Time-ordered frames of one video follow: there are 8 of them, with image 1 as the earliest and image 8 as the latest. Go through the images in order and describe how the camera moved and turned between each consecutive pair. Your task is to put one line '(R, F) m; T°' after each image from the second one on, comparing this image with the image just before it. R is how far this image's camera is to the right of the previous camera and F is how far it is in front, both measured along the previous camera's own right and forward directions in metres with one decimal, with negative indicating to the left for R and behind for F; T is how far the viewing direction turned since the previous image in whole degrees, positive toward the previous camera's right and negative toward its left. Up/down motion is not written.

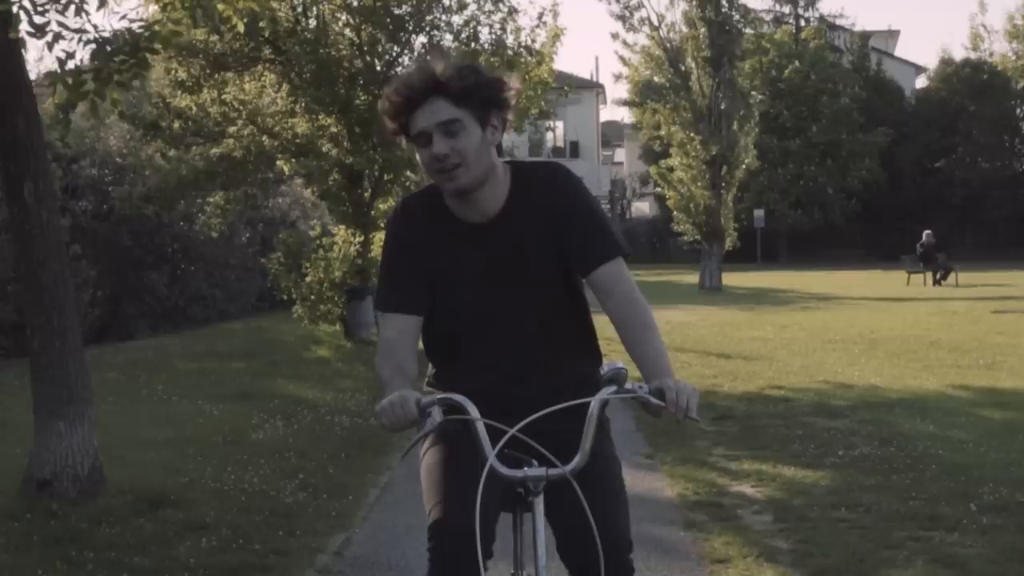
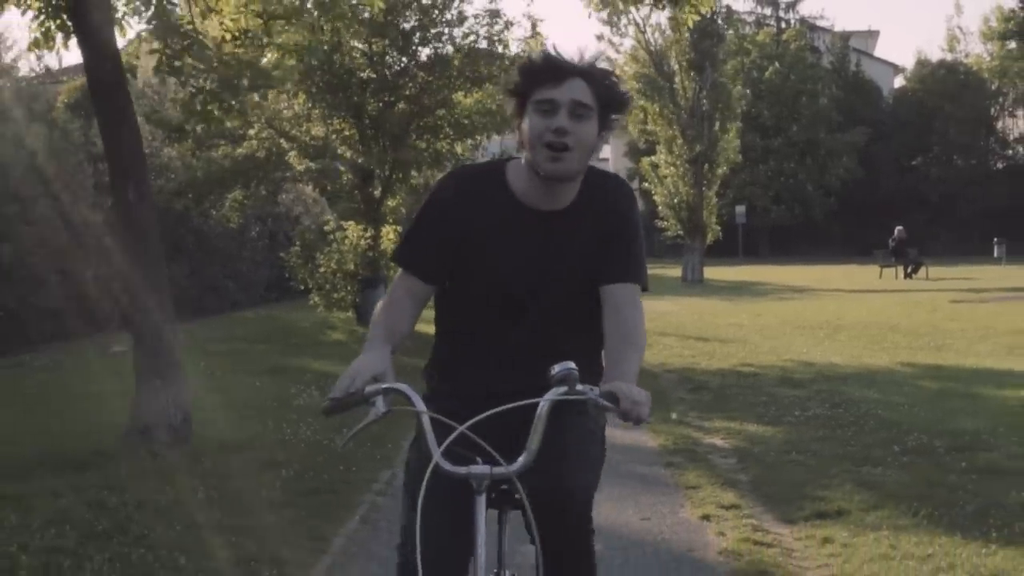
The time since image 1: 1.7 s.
(-0.2, -1.9) m; +1°
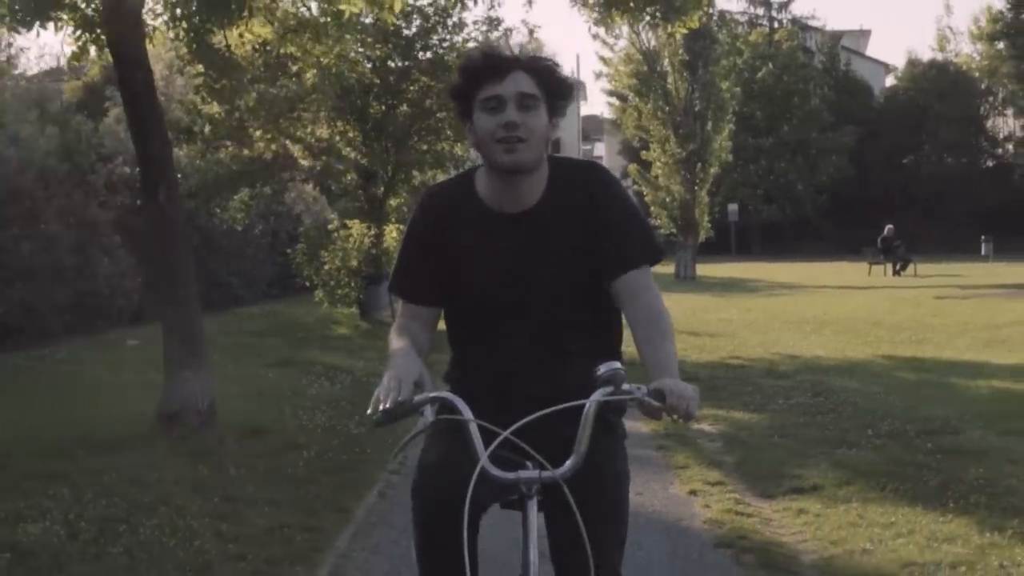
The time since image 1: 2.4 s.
(-0.1, -0.8) m; 0°
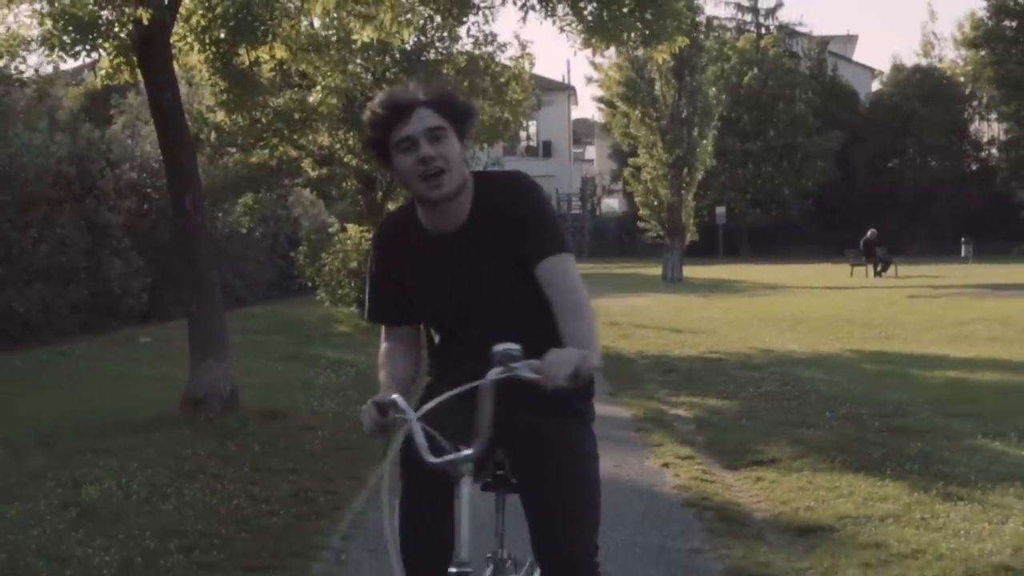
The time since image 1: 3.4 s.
(0.0, -1.1) m; 0°
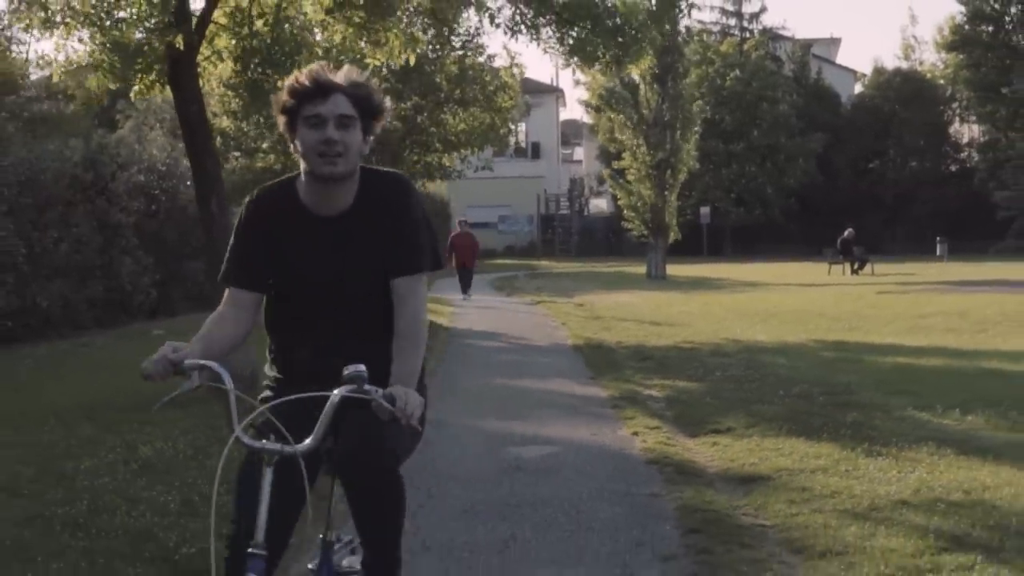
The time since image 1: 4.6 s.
(0.0, -1.5) m; 0°
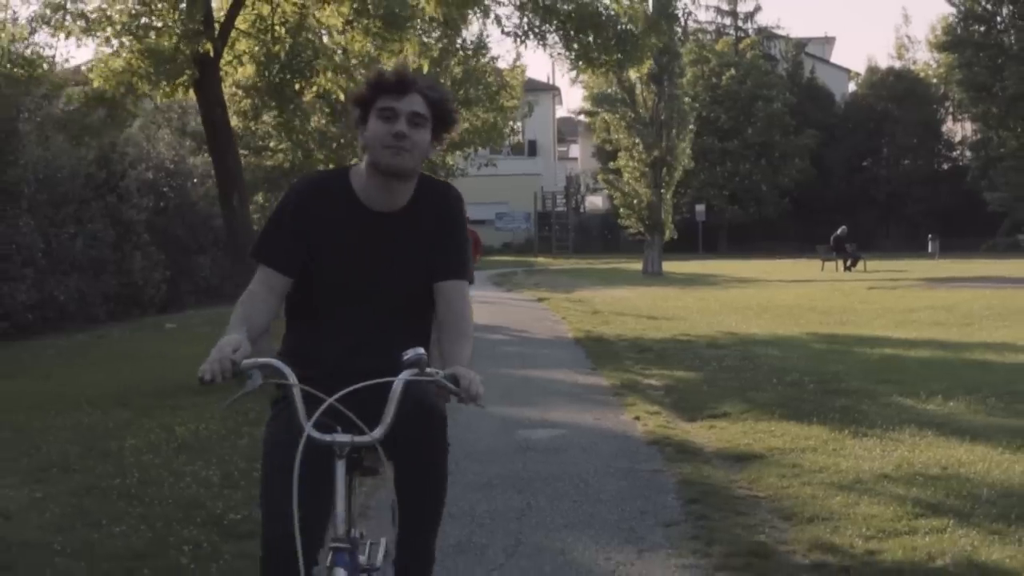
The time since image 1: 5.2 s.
(-0.1, -0.7) m; 0°
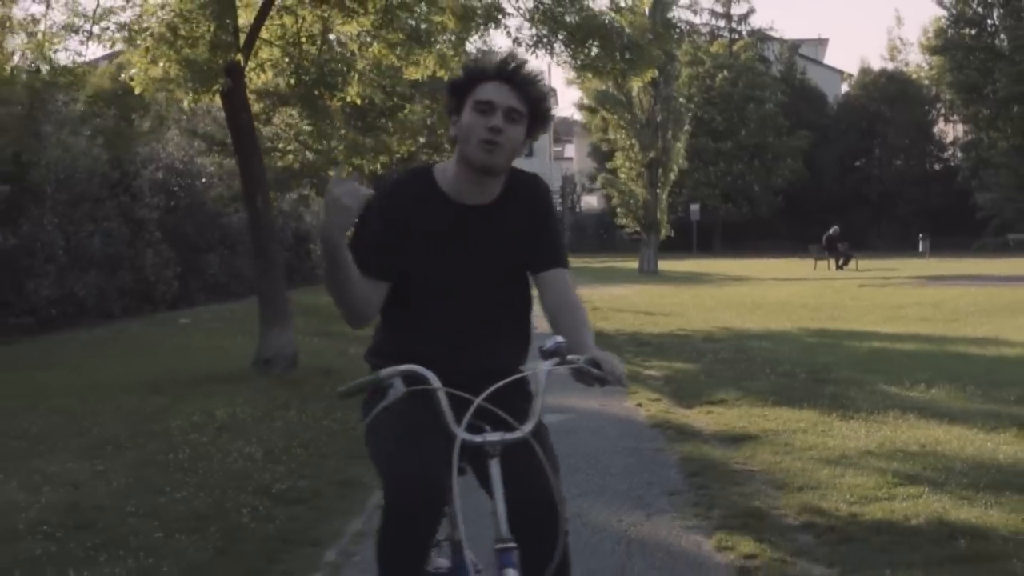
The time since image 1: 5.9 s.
(-0.2, -0.8) m; 0°
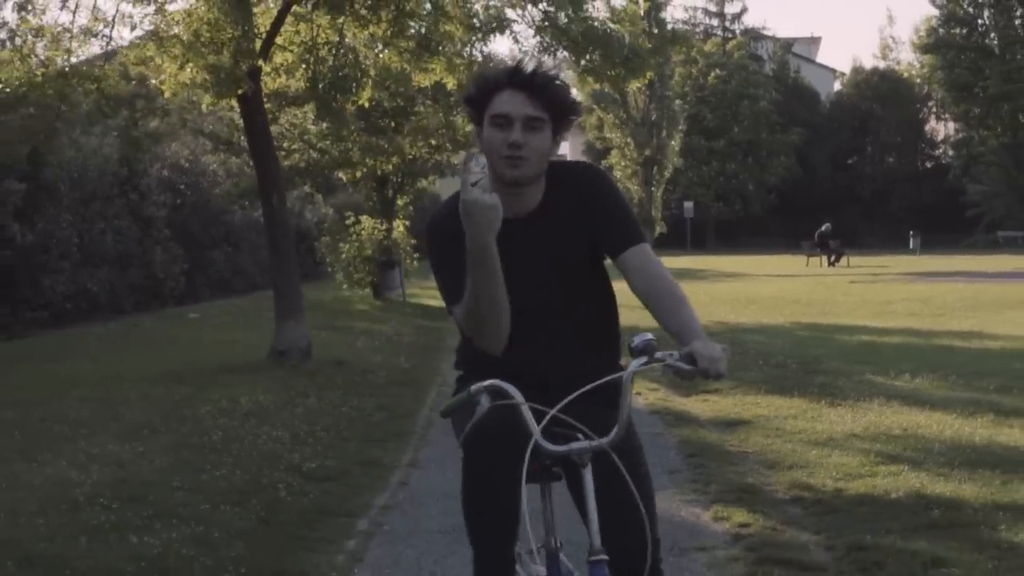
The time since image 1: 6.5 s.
(-0.1, -0.7) m; 0°
